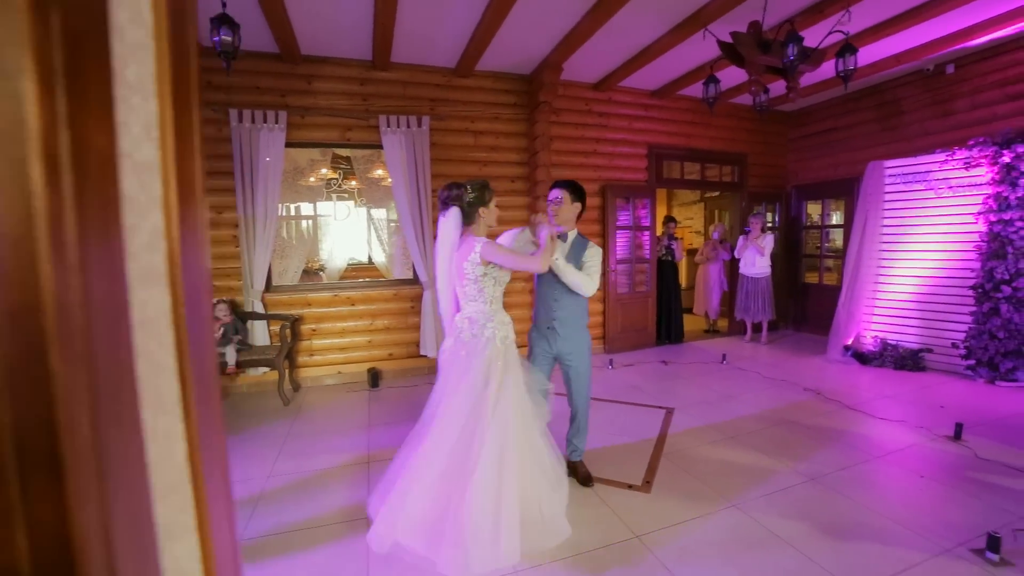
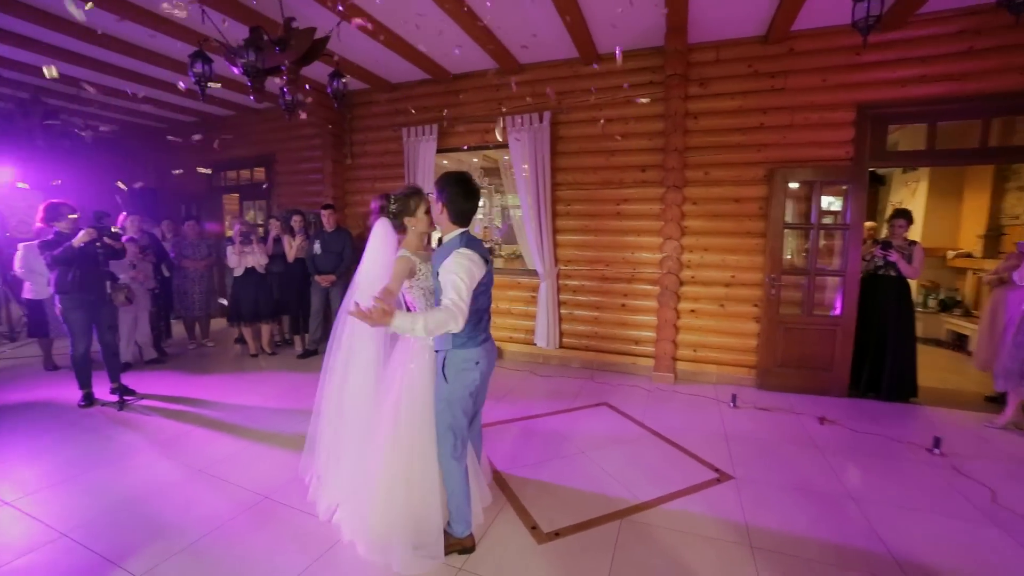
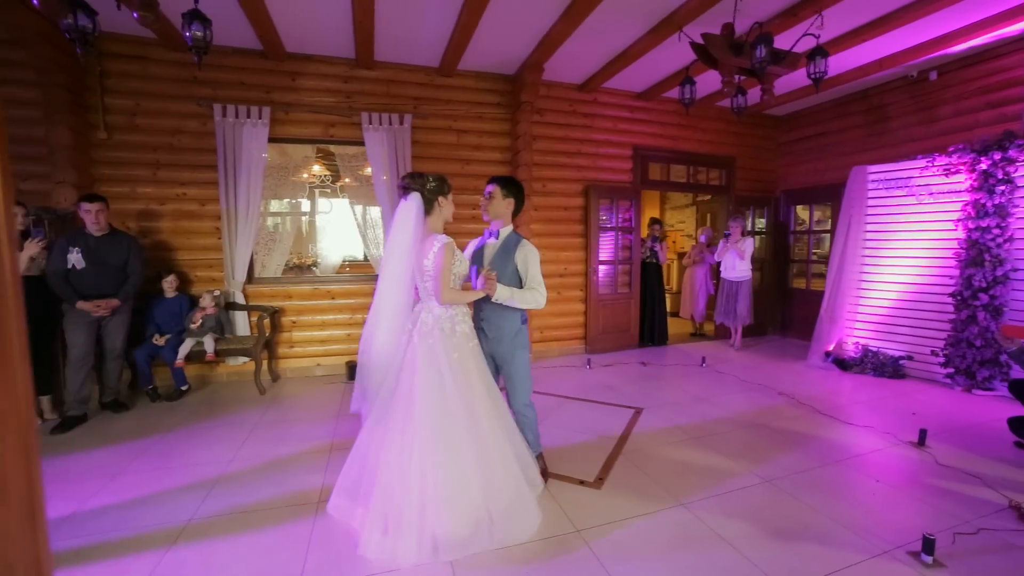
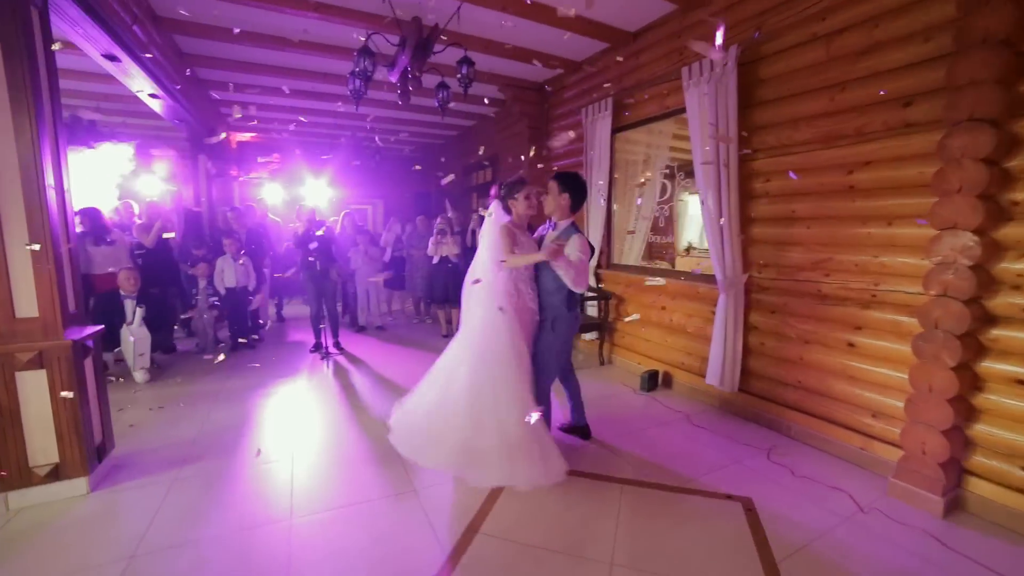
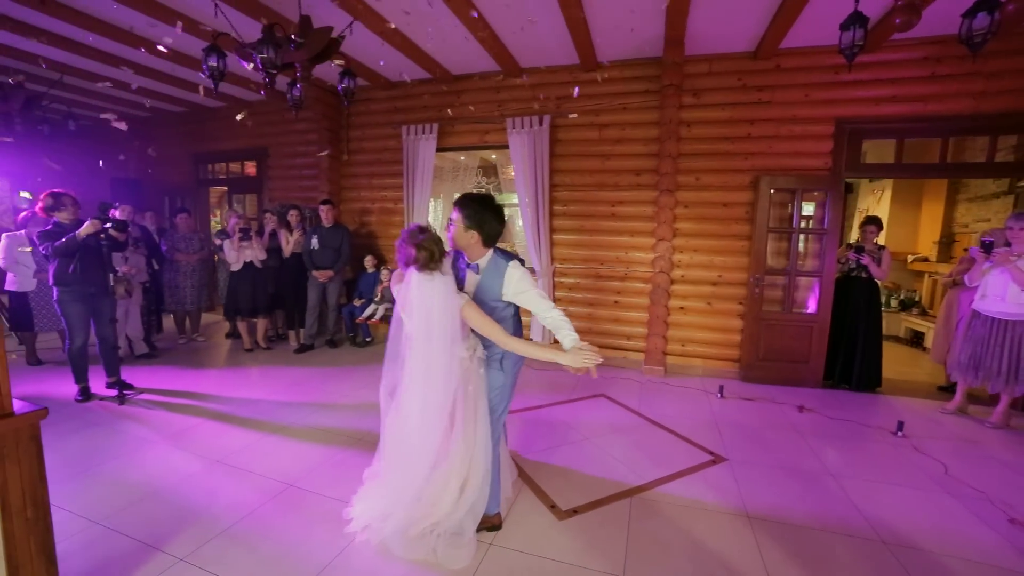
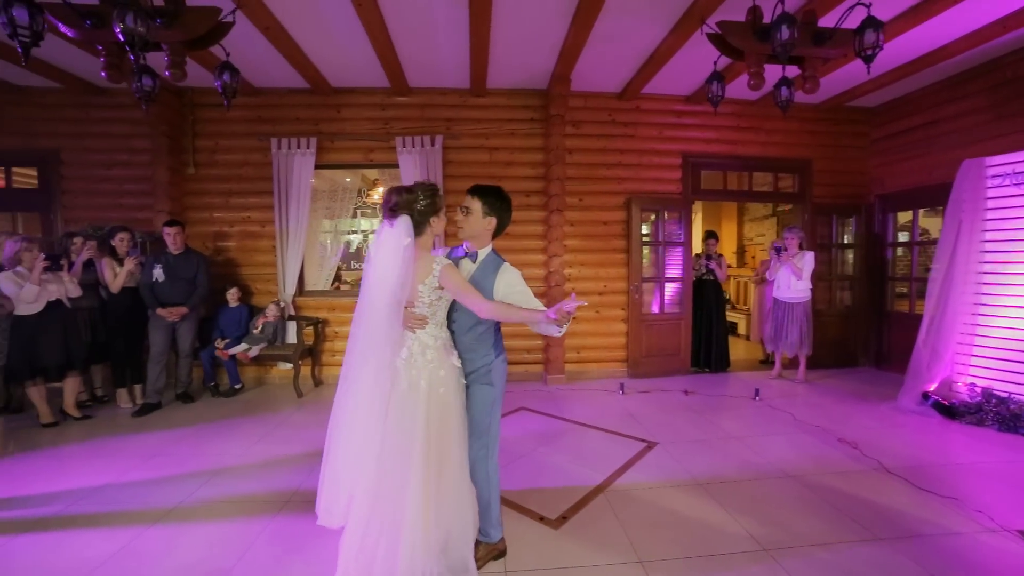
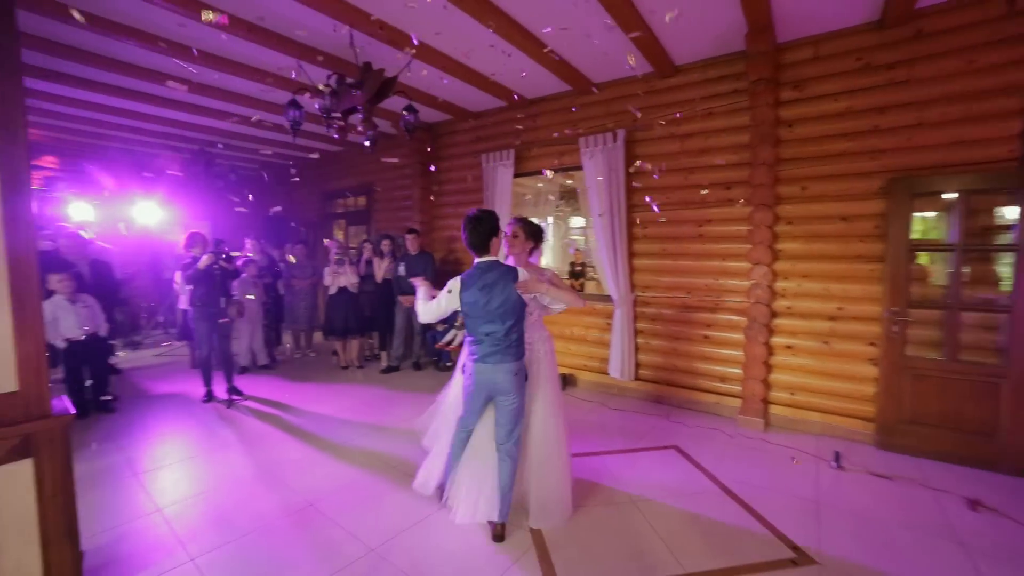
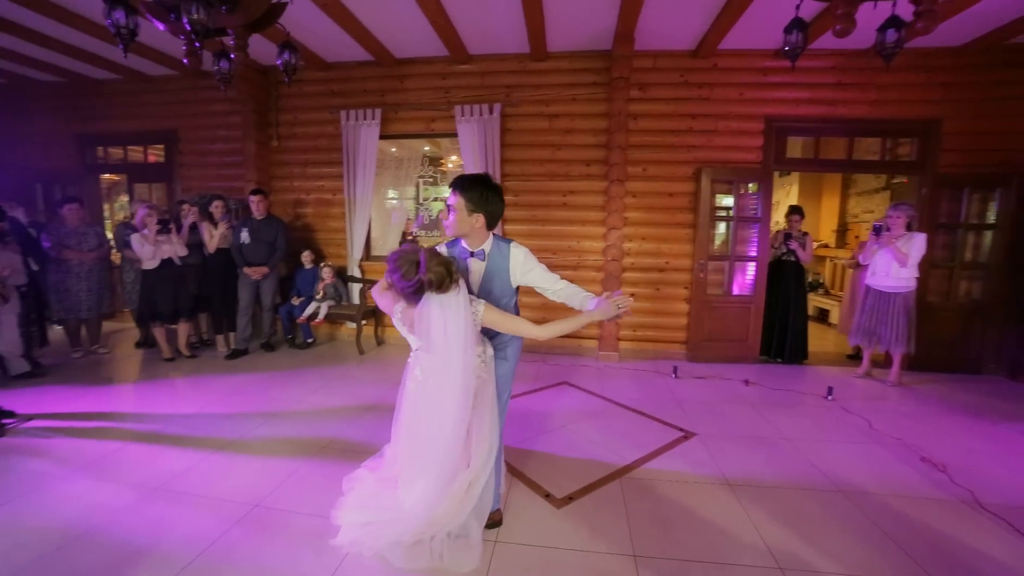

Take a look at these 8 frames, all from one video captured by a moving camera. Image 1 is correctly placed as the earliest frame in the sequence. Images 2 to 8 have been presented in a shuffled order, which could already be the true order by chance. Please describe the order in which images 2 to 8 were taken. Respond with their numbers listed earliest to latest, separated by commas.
3, 6, 8, 5, 2, 7, 4
